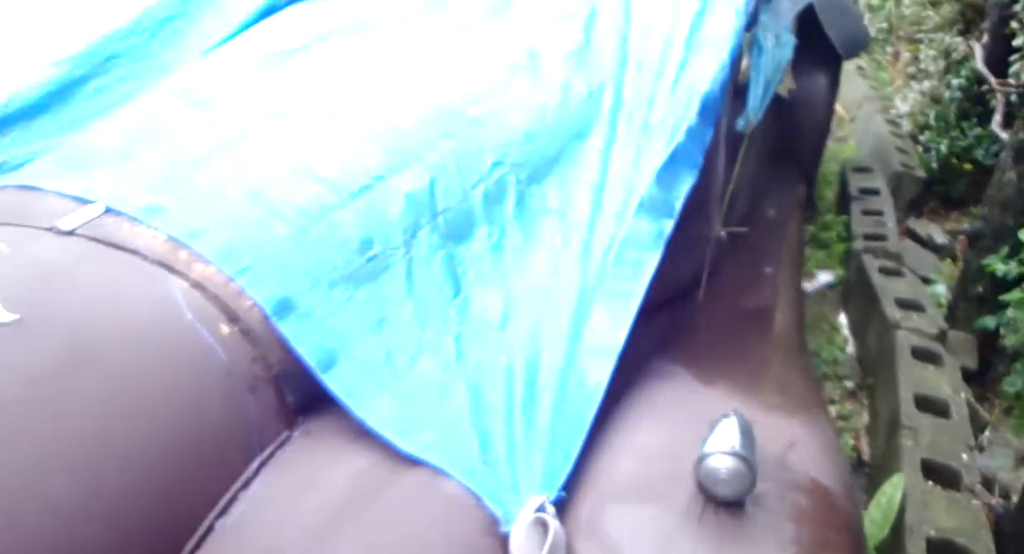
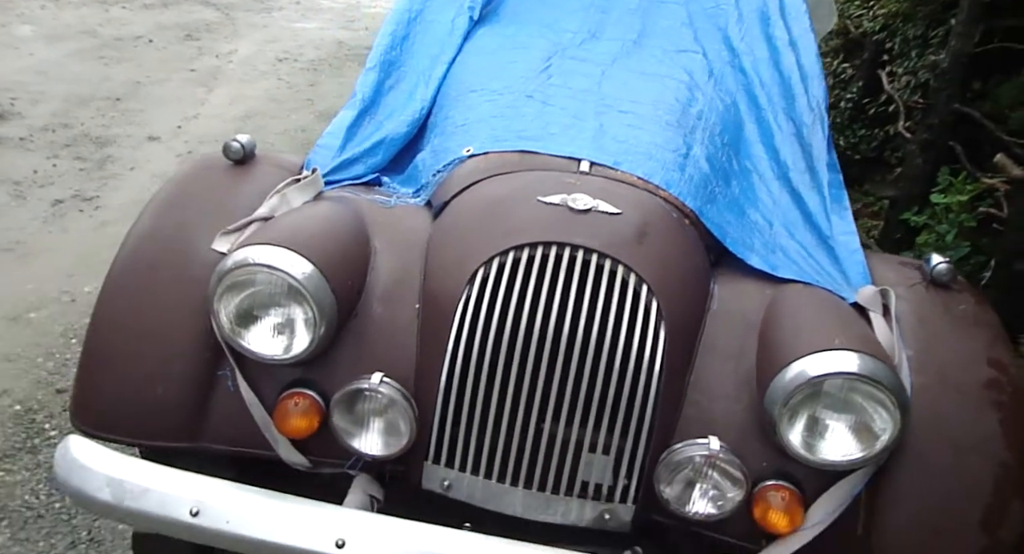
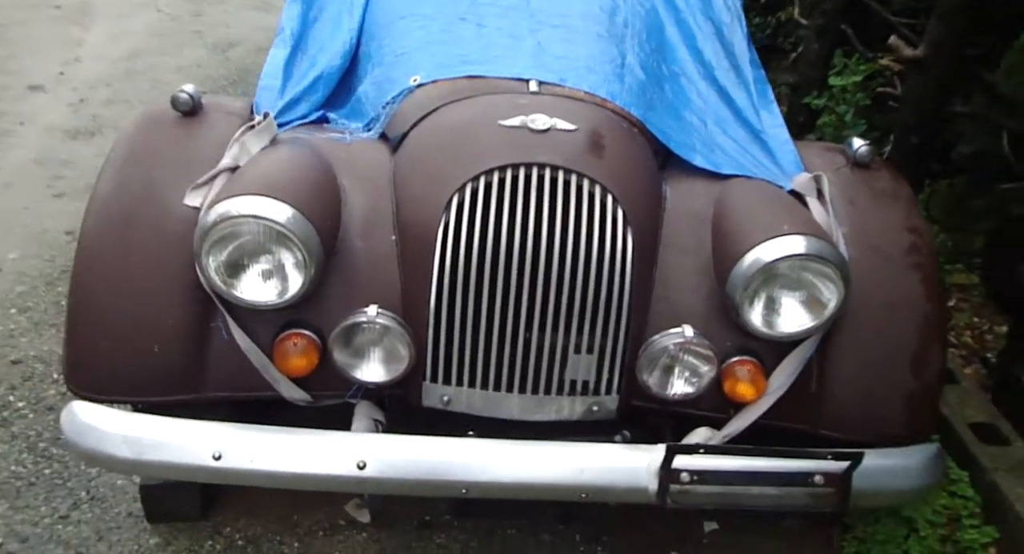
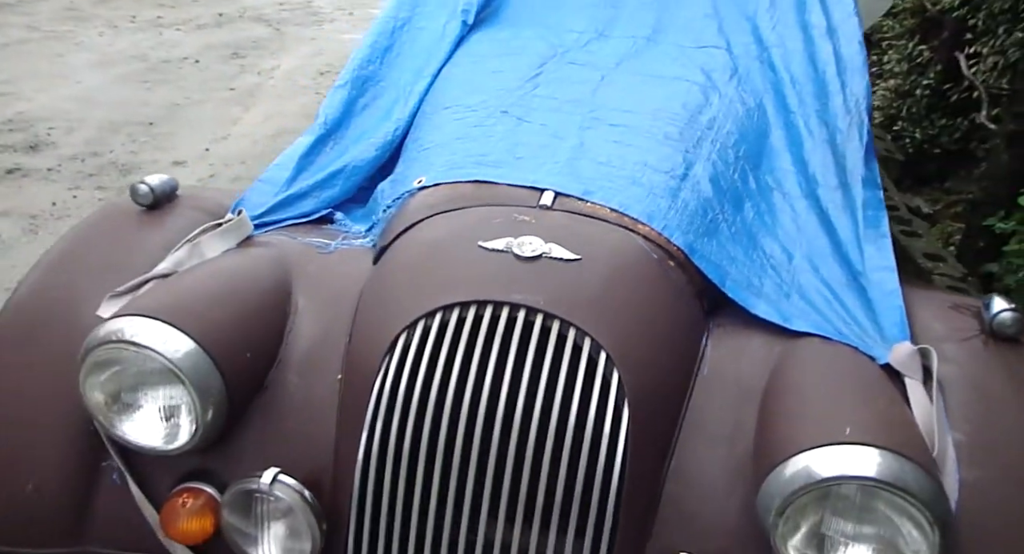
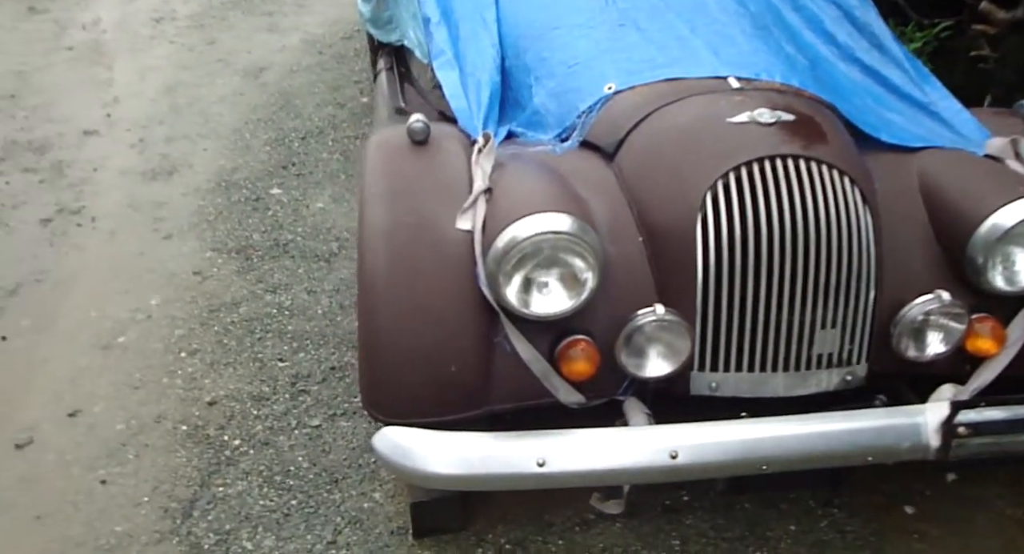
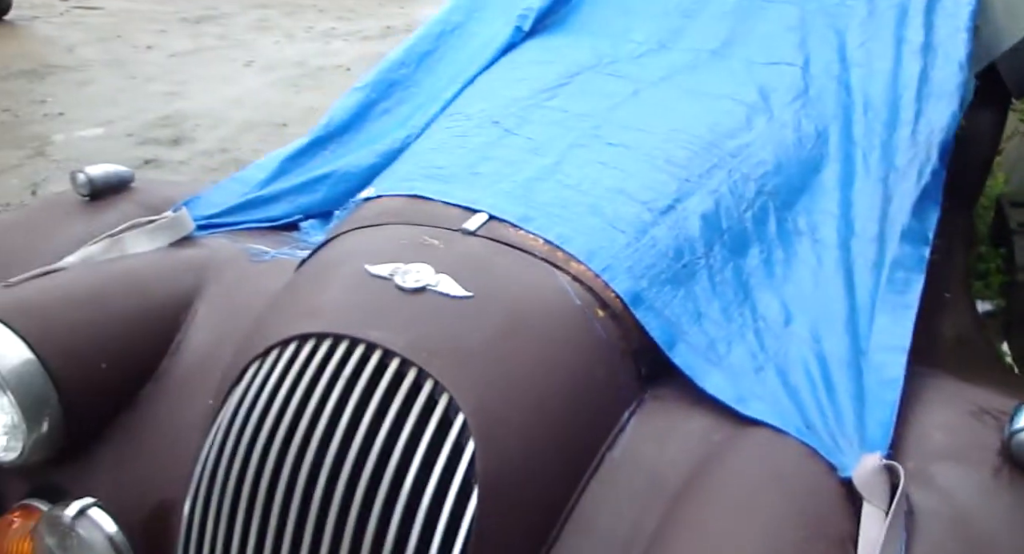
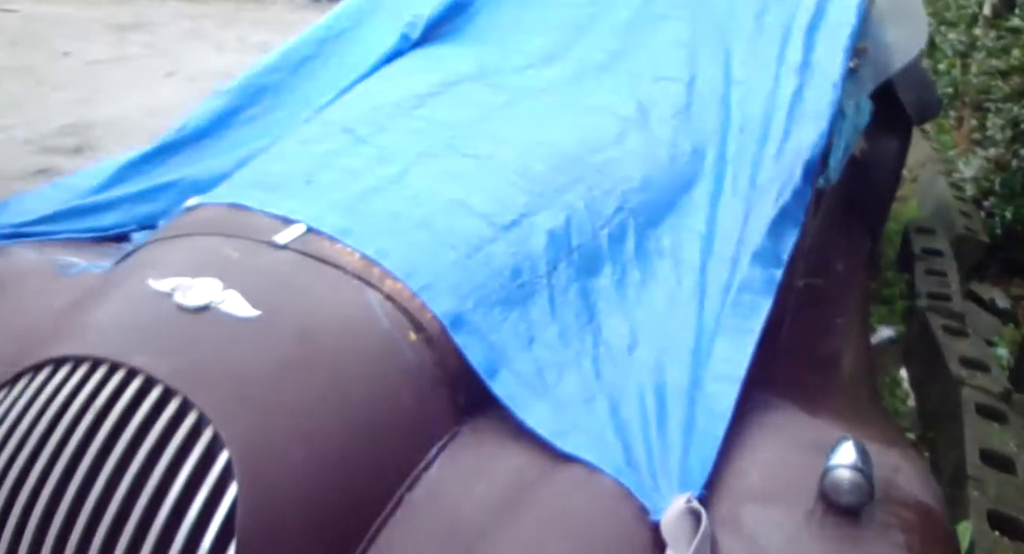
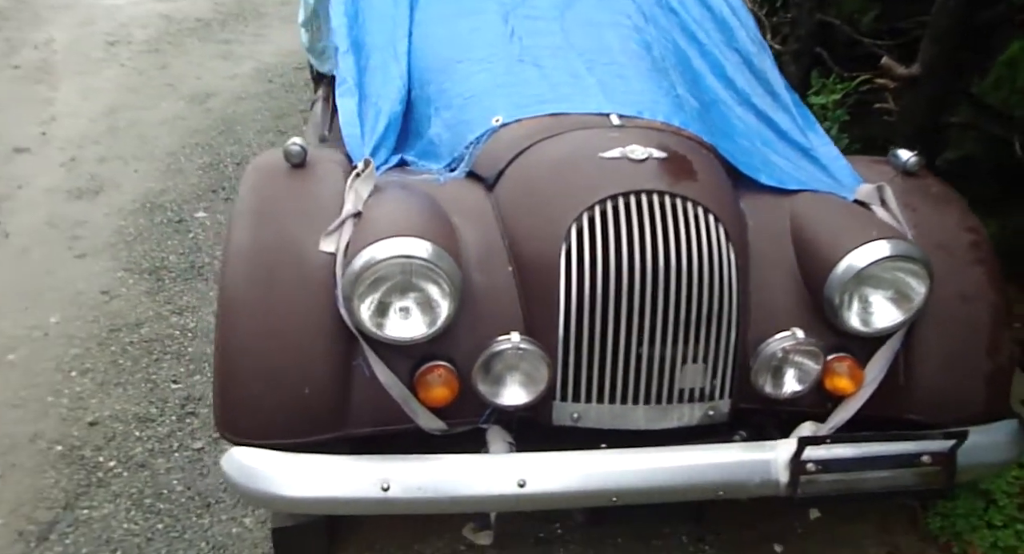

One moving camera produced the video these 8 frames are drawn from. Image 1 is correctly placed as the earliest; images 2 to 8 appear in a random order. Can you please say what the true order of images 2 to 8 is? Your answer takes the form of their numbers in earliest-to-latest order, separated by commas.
7, 6, 4, 2, 3, 8, 5
